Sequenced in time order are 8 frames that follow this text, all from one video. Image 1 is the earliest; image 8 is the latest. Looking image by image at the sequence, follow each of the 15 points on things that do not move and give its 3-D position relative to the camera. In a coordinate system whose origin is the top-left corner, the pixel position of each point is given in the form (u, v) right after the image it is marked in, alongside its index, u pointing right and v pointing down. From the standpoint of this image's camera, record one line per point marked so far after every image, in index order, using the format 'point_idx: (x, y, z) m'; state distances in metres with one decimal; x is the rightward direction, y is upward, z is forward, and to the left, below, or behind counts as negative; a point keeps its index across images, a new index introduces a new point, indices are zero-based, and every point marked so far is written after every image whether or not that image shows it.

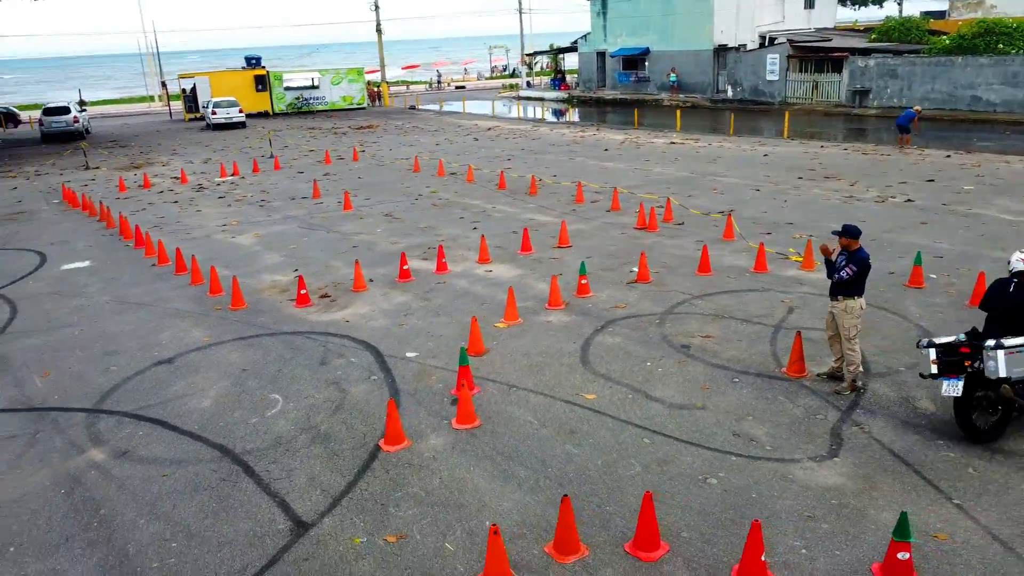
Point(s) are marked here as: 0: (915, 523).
0: (+2.4, -1.4, +4.8) m
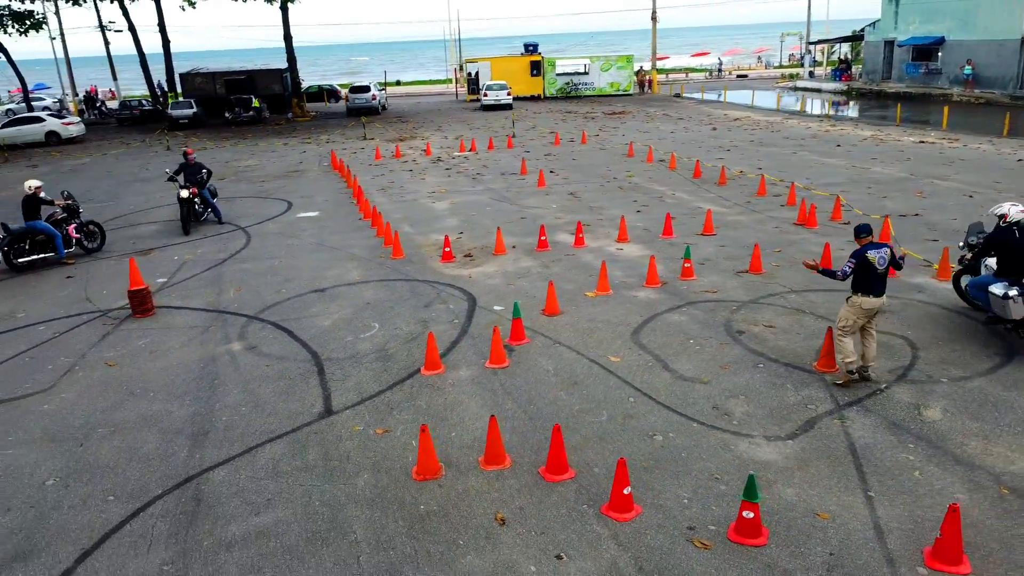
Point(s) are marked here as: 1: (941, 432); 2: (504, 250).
0: (+1.9, -1.4, +5.1) m
1: (+3.2, -1.1, +5.9) m
2: (-0.1, +0.5, +11.5) m
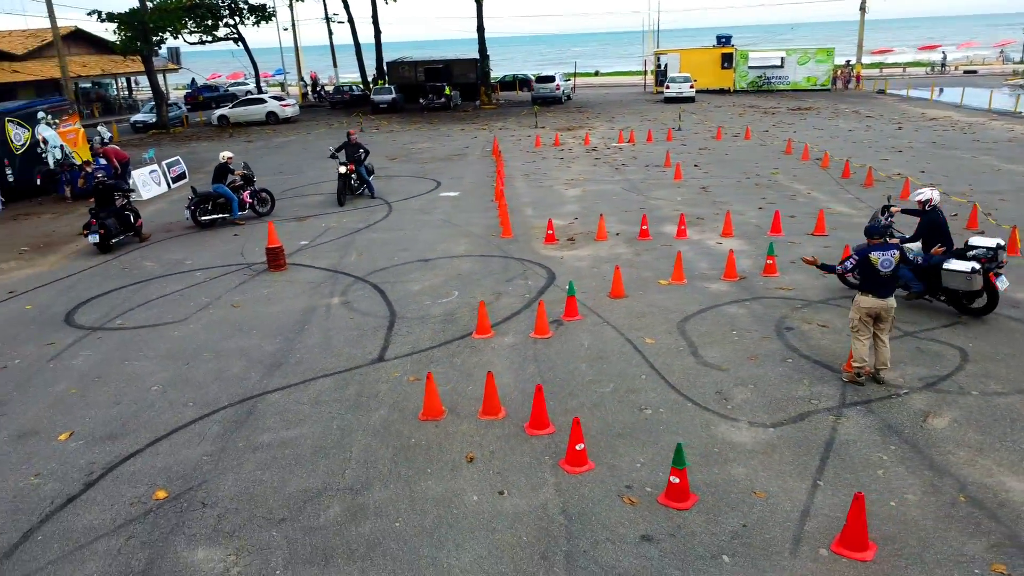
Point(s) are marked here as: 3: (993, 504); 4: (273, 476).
0: (+1.6, -1.3, +5.4) m
1: (+3.1, -1.1, +5.9) m
2: (+1.4, +0.8, +12.0) m
3: (+3.0, -1.3, +5.0) m
4: (-1.7, -1.3, +5.7) m
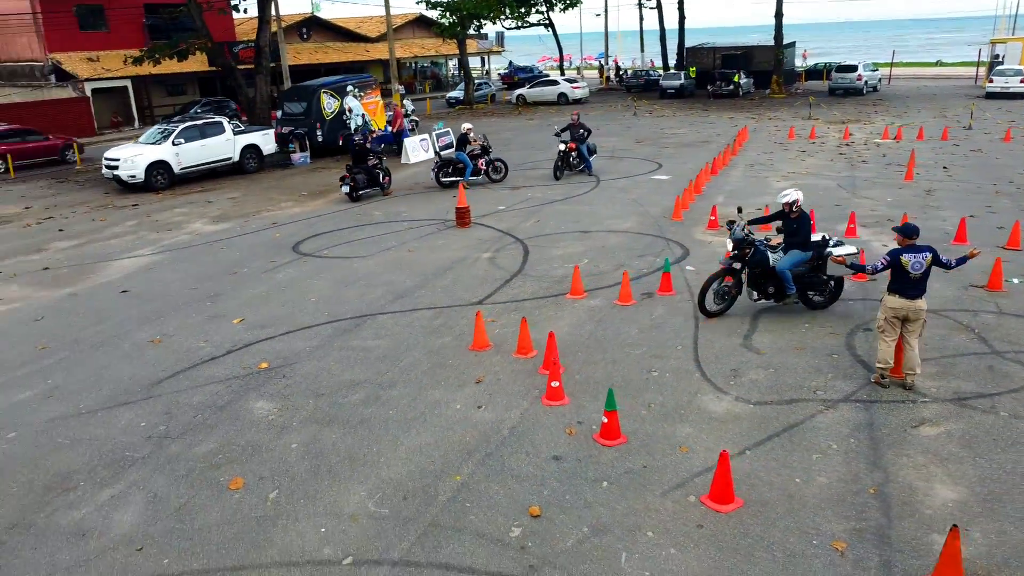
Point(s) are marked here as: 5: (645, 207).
0: (+1.3, -1.1, +5.9) m
1: (+2.9, -1.1, +5.8) m
2: (+3.9, +0.9, +12.1) m
3: (+2.4, -1.3, +5.1) m
4: (-1.6, -0.7, +7.5) m
5: (+2.3, +1.4, +13.8) m
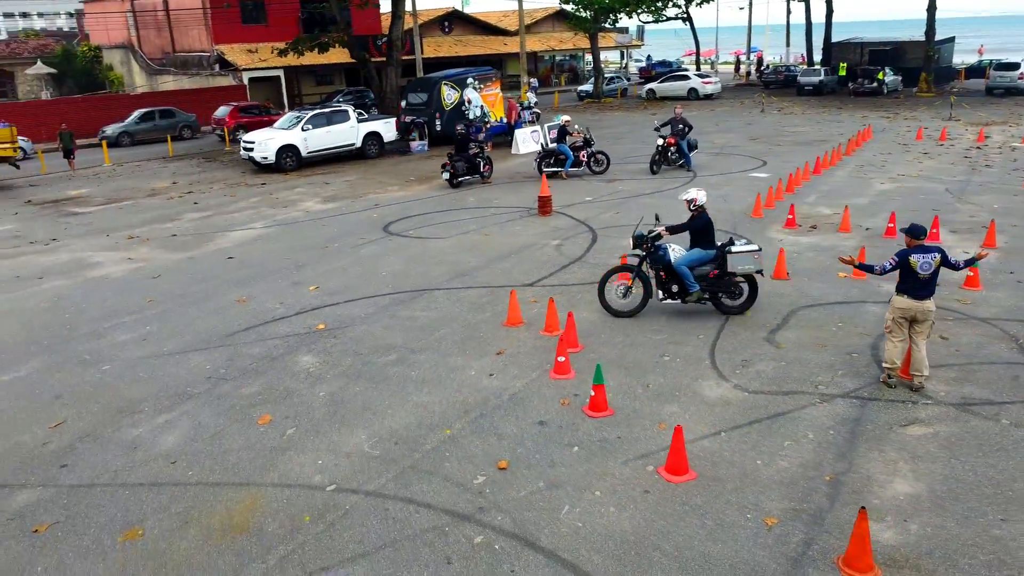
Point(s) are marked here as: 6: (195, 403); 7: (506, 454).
0: (+1.3, -1.0, +6.3) m
1: (+2.8, -1.1, +5.9) m
2: (+5.0, +0.9, +11.8) m
3: (+2.2, -1.3, +5.3) m
4: (-1.3, -0.5, +8.3) m
5: (+3.8, +1.5, +13.8) m
6: (-2.7, -1.0, +6.8) m
7: (0.0, -1.2, +5.8) m
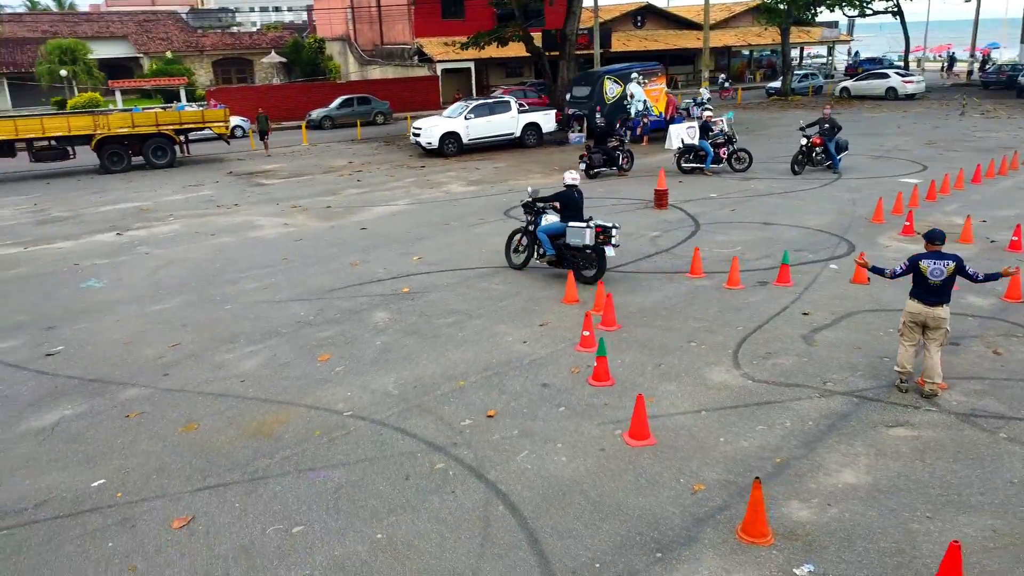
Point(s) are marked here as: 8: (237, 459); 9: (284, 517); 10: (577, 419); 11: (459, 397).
0: (+1.3, -0.9, +6.7) m
1: (+2.7, -1.1, +6.0) m
2: (+6.4, +0.7, +11.2) m
3: (+1.9, -1.3, +5.5) m
4: (-0.7, -0.1, +9.3) m
5: (+5.7, +1.4, +13.4) m
6: (-2.4, -0.5, +8.3) m
7: (-0.1, -1.0, +6.6) m
8: (-2.0, -1.3, +5.9) m
9: (-1.5, -1.5, +5.1) m
10: (+0.5, -1.0, +6.3) m
11: (-0.4, -0.9, +6.8) m
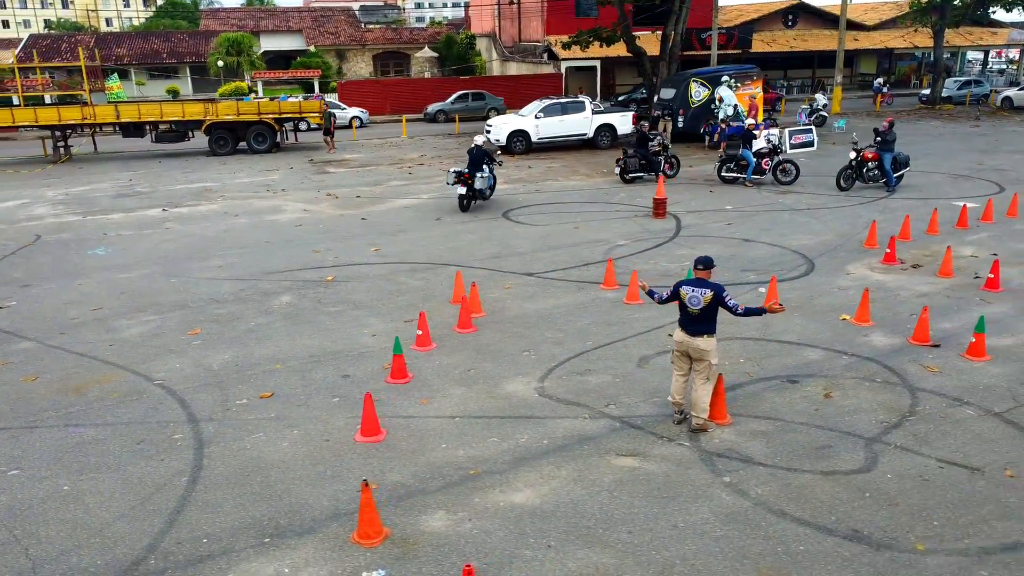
0: (-0.6, -0.9, +6.9) m
1: (+0.6, -1.3, +5.9) m
2: (+5.5, +0.2, +10.1) m
3: (-0.3, -1.4, +5.6) m
4: (-1.8, 0.0, +9.8) m
5: (+5.4, +0.9, +12.4) m
6: (-3.8, -0.3, +9.2) m
7: (-2.0, -0.9, +7.0) m
8: (-4.0, -1.0, +6.7) m
9: (-3.7, -1.3, +5.9) m
10: (-1.4, -1.0, +6.7) m
11: (-2.3, -0.8, +7.3) m
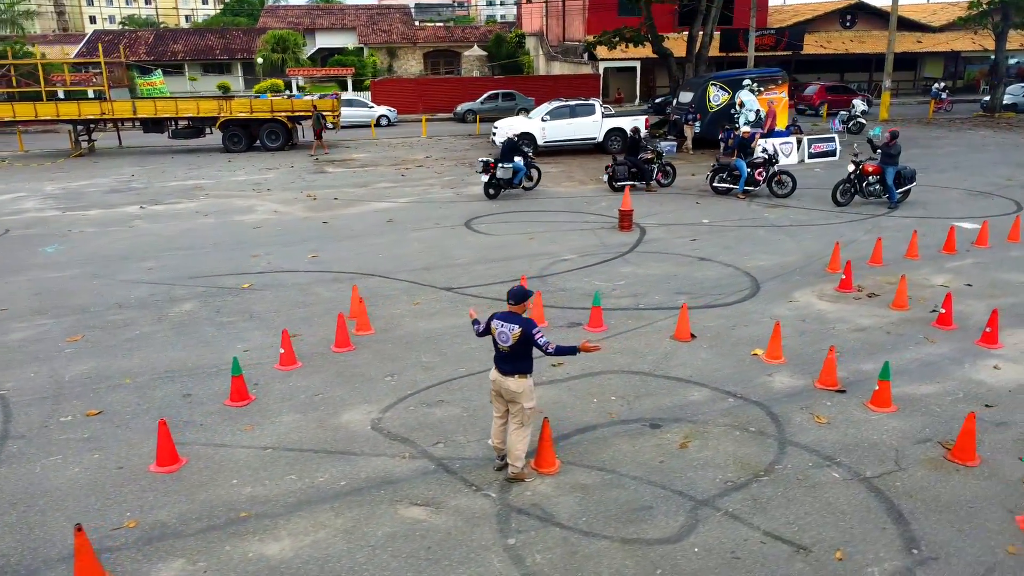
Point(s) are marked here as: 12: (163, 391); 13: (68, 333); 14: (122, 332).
0: (-1.9, -1.1, +6.4) m
1: (-0.9, -1.5, +5.3) m
2: (+4.4, -0.2, +9.1) m
3: (-1.8, -1.5, +5.1) m
4: (-2.9, -0.1, +9.5) m
5: (+4.6, +0.5, +11.3) m
6: (-4.9, -0.3, +9.0) m
7: (-3.3, -1.0, +6.7) m
8: (-5.4, -1.1, +6.6) m
9: (-5.1, -1.3, +5.8) m
10: (-2.8, -1.2, +6.3) m
11: (-3.6, -0.9, +7.0) m
12: (-3.1, -0.9, +7.0) m
13: (-4.7, -0.5, +8.5) m
14: (-4.1, -0.5, +8.5) m
